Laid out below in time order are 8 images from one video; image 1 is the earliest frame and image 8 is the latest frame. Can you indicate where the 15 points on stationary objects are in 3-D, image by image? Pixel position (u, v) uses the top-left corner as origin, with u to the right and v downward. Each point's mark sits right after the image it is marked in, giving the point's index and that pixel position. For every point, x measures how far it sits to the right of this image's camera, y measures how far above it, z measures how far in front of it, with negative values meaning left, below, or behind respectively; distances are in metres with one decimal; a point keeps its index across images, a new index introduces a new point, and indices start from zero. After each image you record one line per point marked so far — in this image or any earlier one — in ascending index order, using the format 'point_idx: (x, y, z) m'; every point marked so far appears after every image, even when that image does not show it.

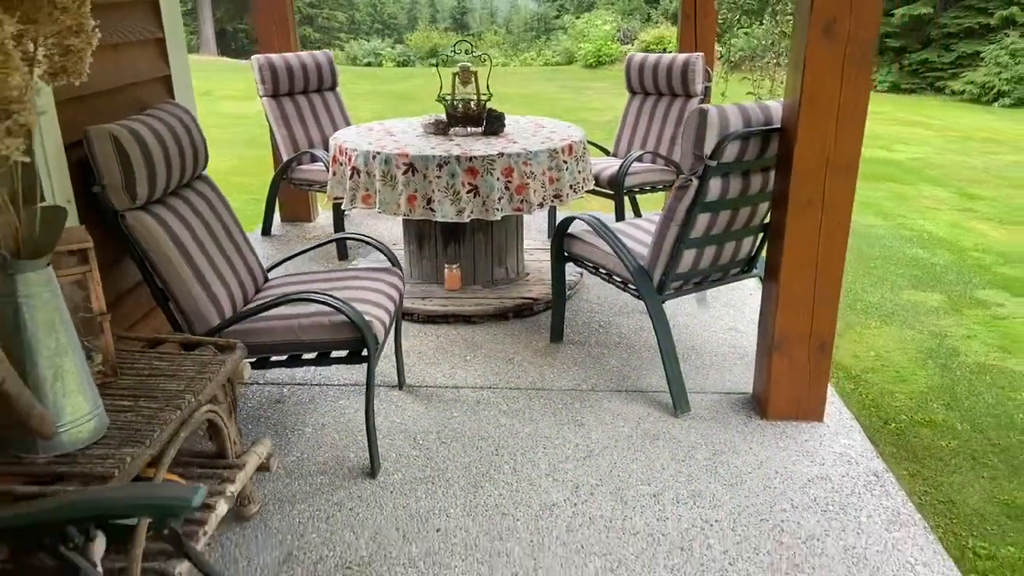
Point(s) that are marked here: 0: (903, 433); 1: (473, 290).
0: (+1.6, -0.6, +3.1) m
1: (-0.2, 0.0, +3.2) m
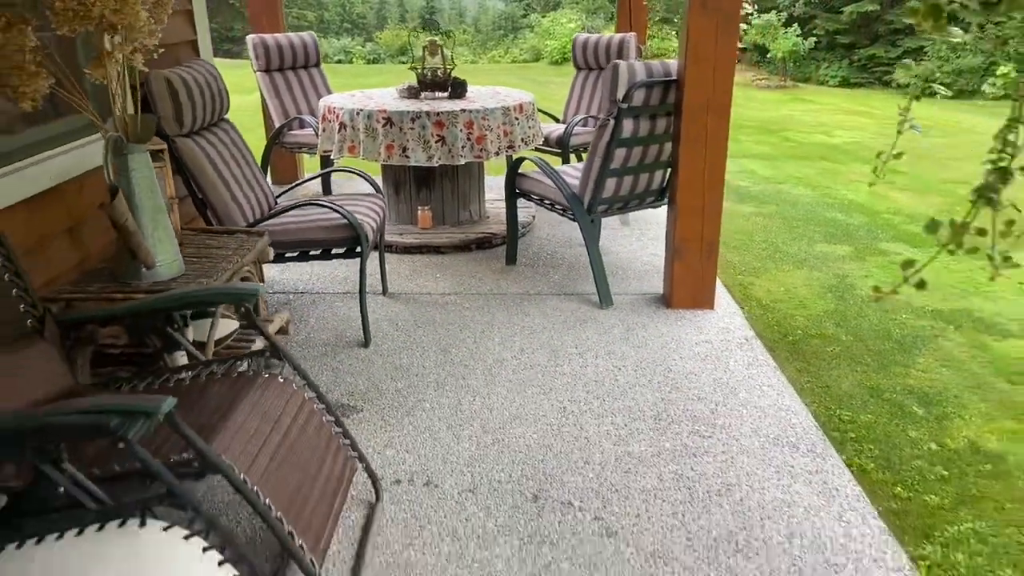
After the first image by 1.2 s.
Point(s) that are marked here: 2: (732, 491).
0: (+1.4, -0.3, +3.8) m
1: (-0.3, +0.3, +3.8) m
2: (+0.5, -0.5, +1.9) m
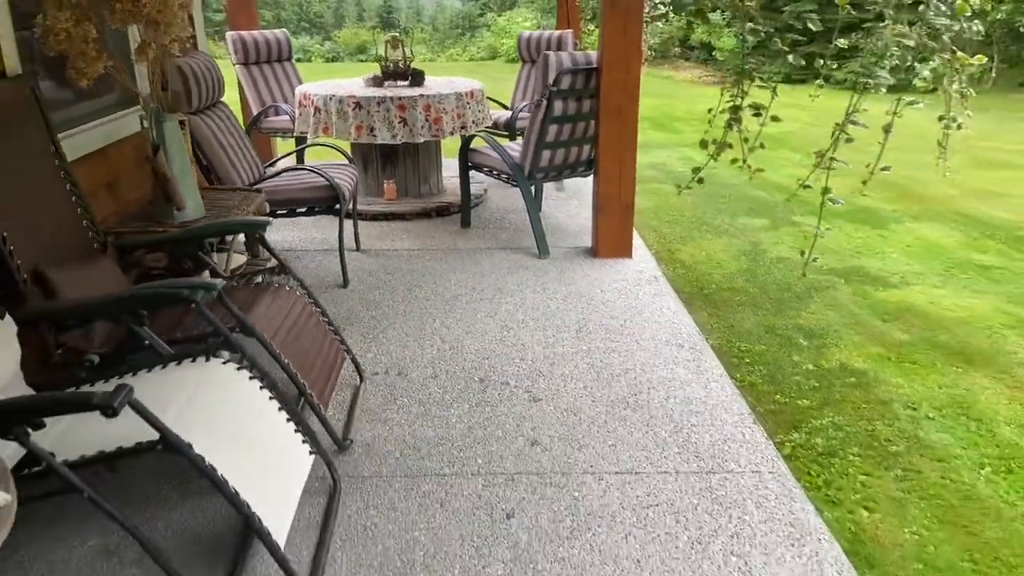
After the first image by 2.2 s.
0: (+1.1, 0.0, +4.5) m
1: (-0.6, +0.5, +4.3) m
2: (+0.4, -0.3, +2.5) m
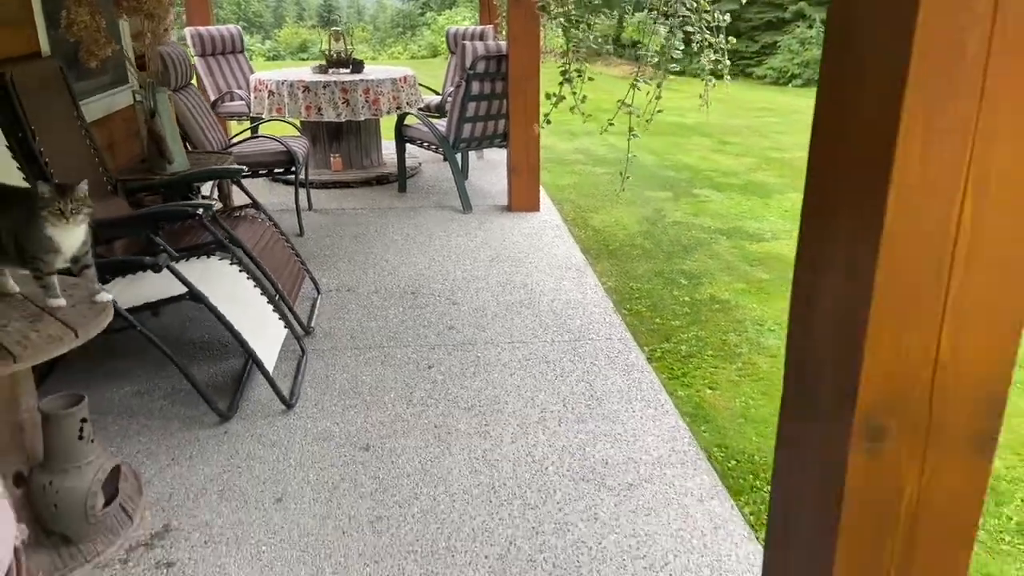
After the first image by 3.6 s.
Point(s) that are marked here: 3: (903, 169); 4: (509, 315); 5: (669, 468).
0: (+0.7, +0.3, +5.3) m
1: (-1.0, +0.8, +5.0) m
2: (+0.1, 0.0, +3.3) m
3: (+0.4, +0.1, +0.7) m
4: (0.0, -0.1, +3.0) m
5: (+0.4, -0.5, +2.0) m
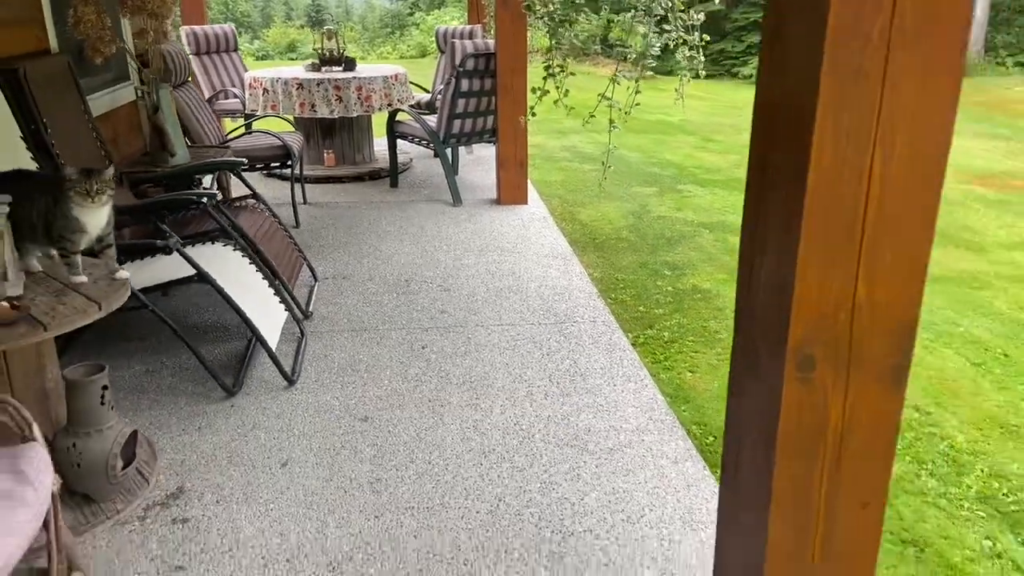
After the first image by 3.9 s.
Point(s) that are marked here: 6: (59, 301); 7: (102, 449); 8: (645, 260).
0: (+0.6, +0.3, +5.4) m
1: (-1.1, +0.8, +5.2) m
2: (0.0, +0.1, +3.4) m
3: (+0.4, +0.2, +0.9) m
4: (-0.1, 0.0, +3.1) m
5: (+0.4, -0.4, +2.2) m
6: (-1.0, 0.0, +1.7) m
7: (-0.9, -0.4, +1.8) m
8: (+0.9, +0.2, +5.1) m
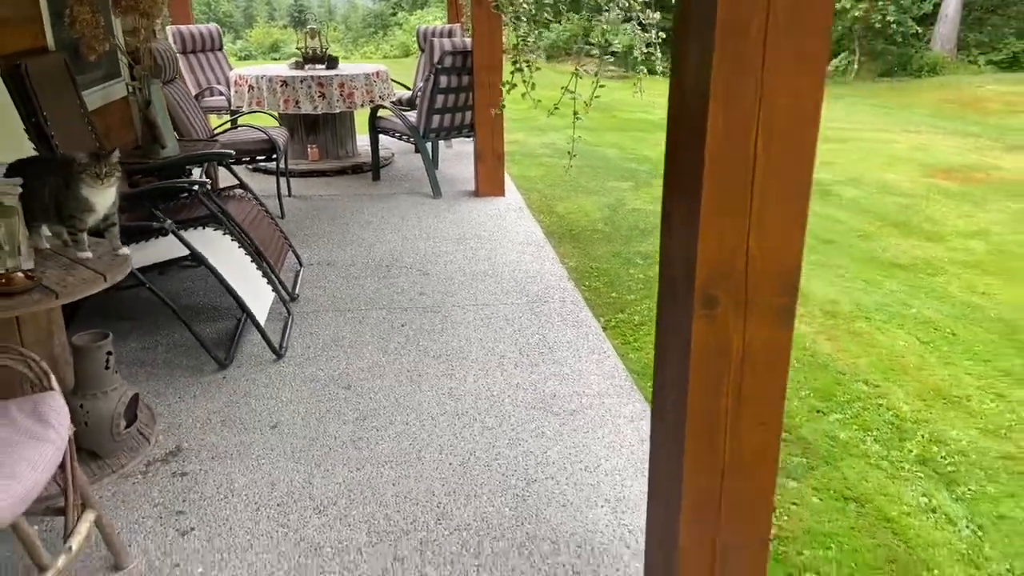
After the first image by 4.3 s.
0: (+0.5, +0.4, +5.6) m
1: (-1.3, +0.9, +5.3) m
2: (-0.1, +0.1, +3.6) m
3: (+0.3, +0.3, +1.1) m
4: (-0.2, 0.0, +3.3) m
5: (+0.3, -0.3, +2.4) m
6: (-1.1, 0.0, +1.9) m
7: (-1.0, -0.3, +2.0) m
8: (+0.7, +0.3, +5.3) m
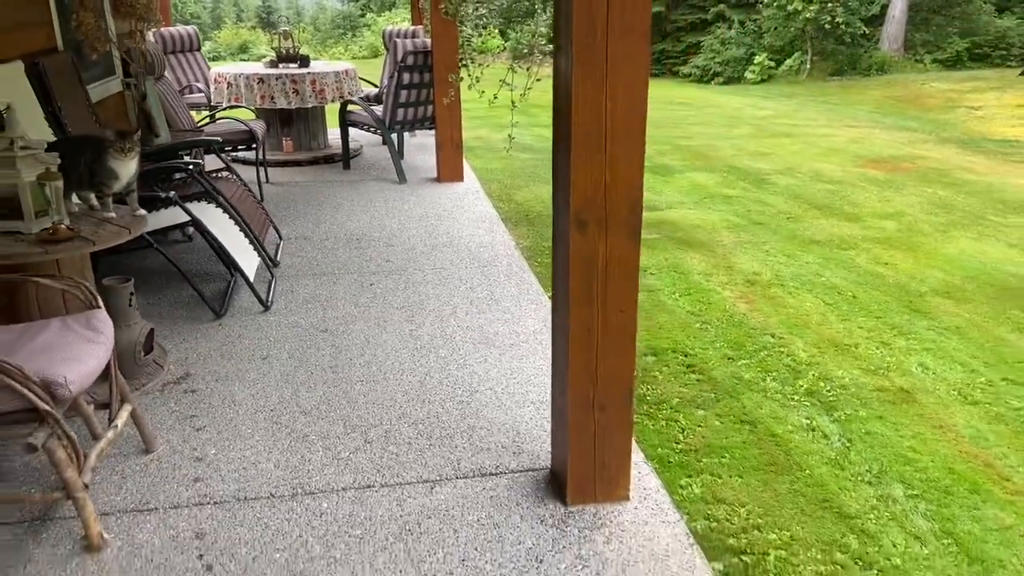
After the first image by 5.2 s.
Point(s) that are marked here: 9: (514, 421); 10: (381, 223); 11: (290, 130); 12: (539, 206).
0: (+0.2, +0.6, +6.1) m
1: (-1.6, +1.0, +5.8) m
2: (-0.3, +0.3, +4.1) m
3: (+0.1, +0.4, +1.6) m
4: (-0.4, +0.2, +3.8) m
5: (+0.1, -0.2, +2.9) m
6: (-1.2, +0.2, +2.3) m
7: (-1.2, -0.2, +2.4) m
8: (+0.4, +0.4, +5.8) m
9: (0.0, -0.4, +2.3) m
10: (-0.7, +0.4, +4.3) m
11: (-1.6, +1.2, +5.8) m
12: (+0.2, +0.7, +6.5) m
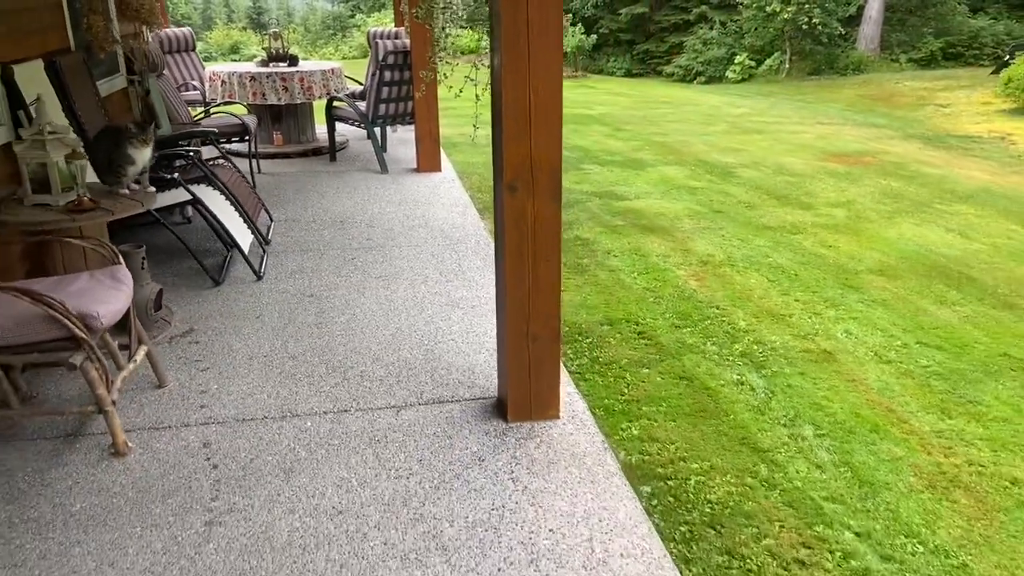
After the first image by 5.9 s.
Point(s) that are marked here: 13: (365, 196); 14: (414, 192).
0: (0.0, +0.7, +6.6) m
1: (-1.8, +1.1, +6.2) m
2: (-0.5, +0.4, +4.5) m
3: (0.0, +0.5, +2.0) m
4: (-0.6, +0.3, +4.2) m
5: (-0.1, 0.0, +3.3) m
6: (-1.4, +0.3, +2.7) m
7: (-1.3, 0.0, +2.8) m
8: (+0.2, +0.6, +6.2) m
9: (-0.1, -0.3, +2.7) m
10: (-0.9, +0.5, +4.7) m
11: (-1.8, +1.3, +6.2) m
12: (0.0, +0.8, +6.9) m
13: (-0.9, +0.6, +5.0) m
14: (-0.6, +0.6, +5.0) m
